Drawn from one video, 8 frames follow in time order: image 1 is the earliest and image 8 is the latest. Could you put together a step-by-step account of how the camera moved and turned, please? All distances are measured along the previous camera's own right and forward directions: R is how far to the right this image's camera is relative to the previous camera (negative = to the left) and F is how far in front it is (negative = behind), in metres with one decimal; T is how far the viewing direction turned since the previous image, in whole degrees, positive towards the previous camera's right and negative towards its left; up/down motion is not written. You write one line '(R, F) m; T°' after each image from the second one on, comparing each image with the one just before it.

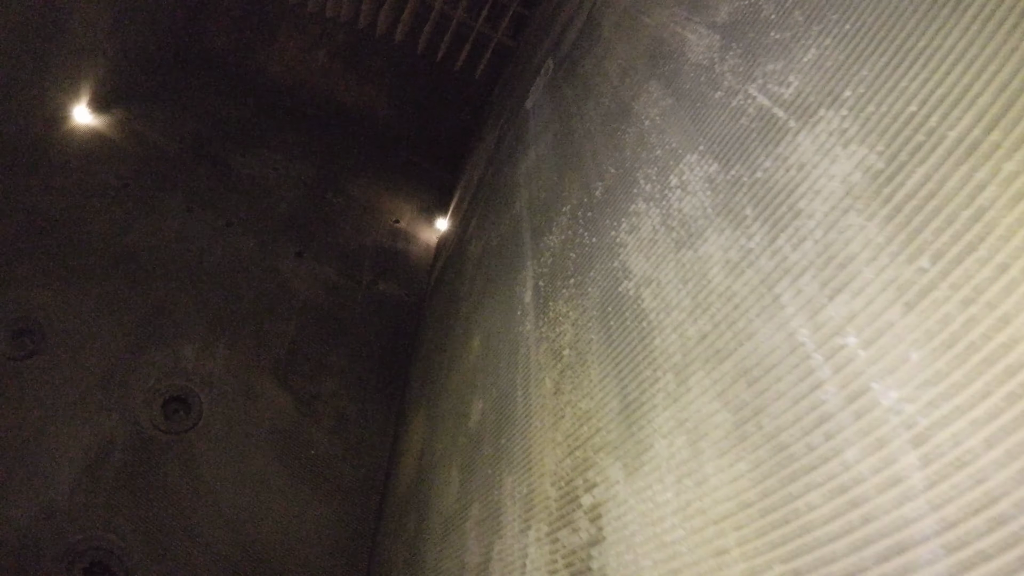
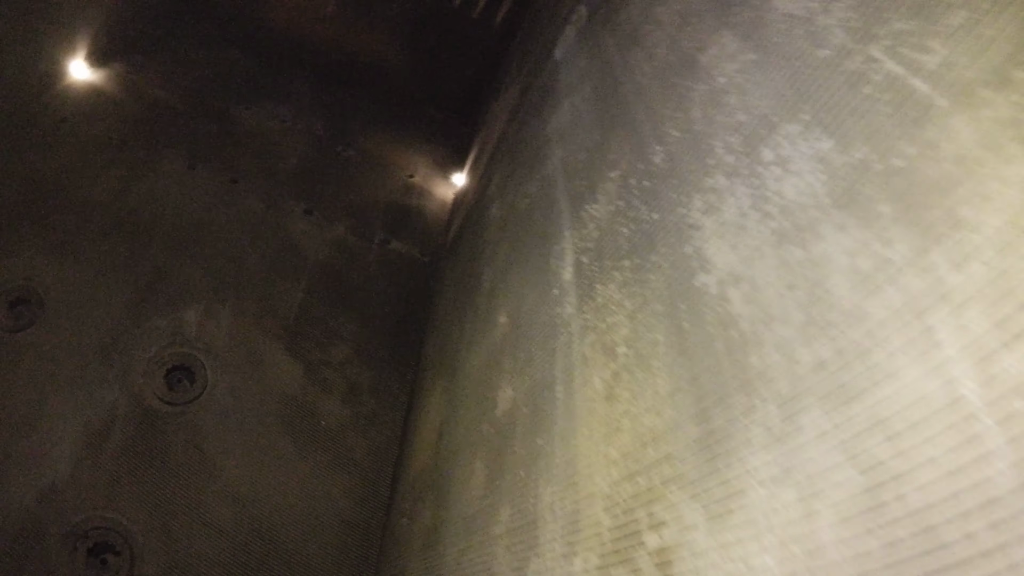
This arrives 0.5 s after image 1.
(-0.2, +0.4) m; +1°
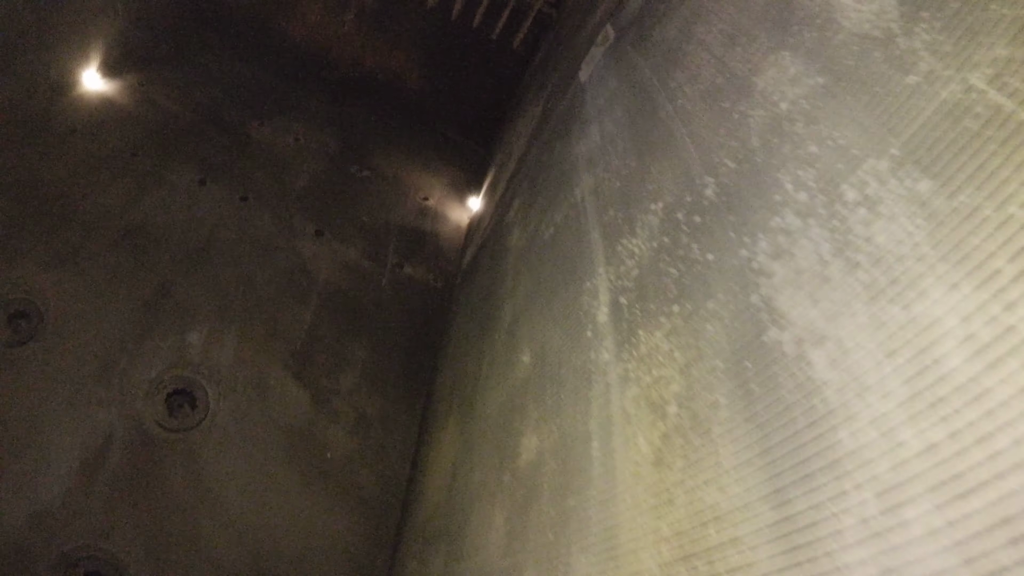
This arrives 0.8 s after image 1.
(-0.1, +0.3) m; 0°
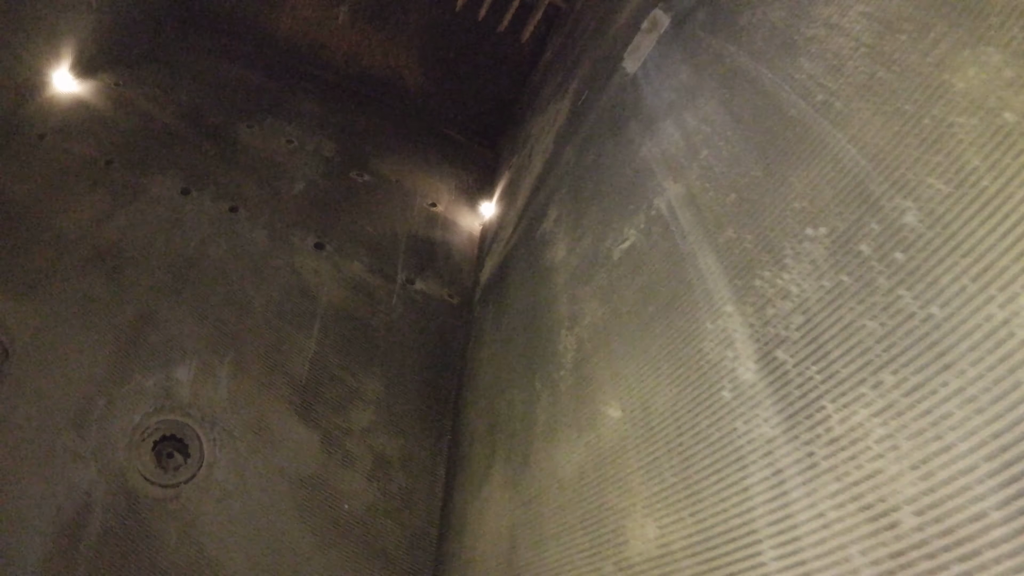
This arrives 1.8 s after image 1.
(-0.6, +0.7) m; +4°
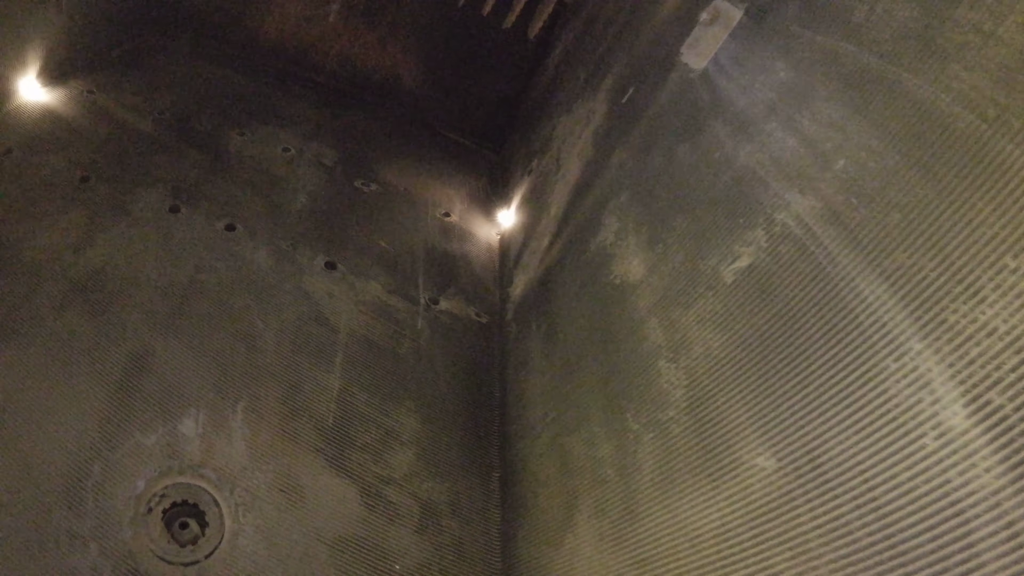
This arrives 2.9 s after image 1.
(-0.8, +0.5) m; +6°
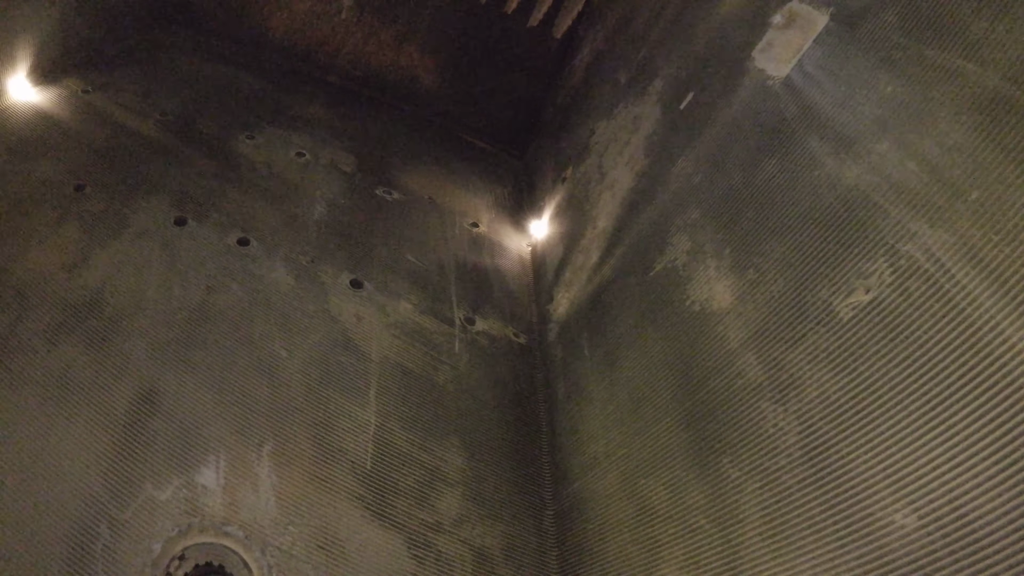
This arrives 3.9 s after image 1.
(-0.5, +0.4) m; +3°
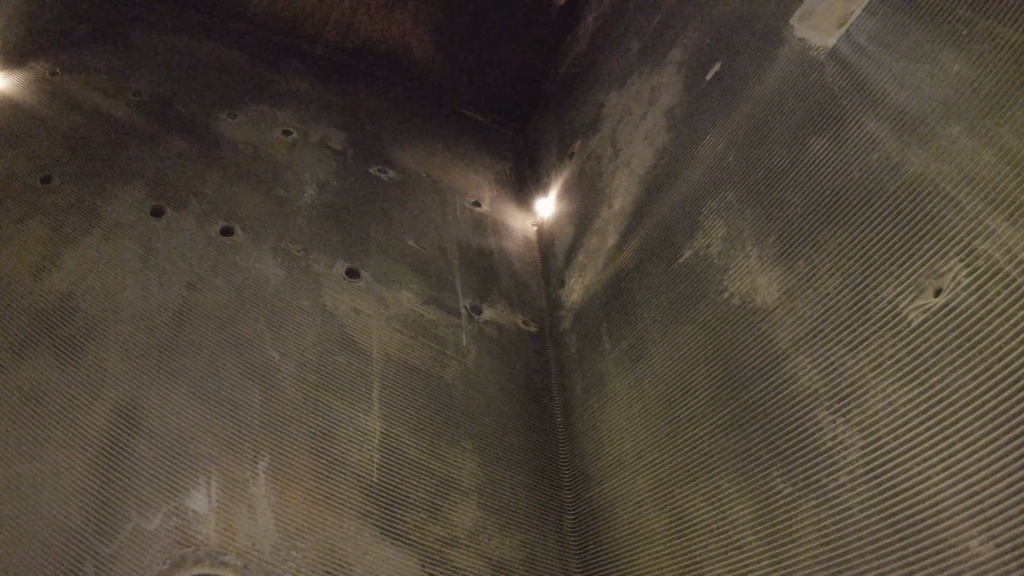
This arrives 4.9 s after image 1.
(-0.2, +0.3) m; +2°
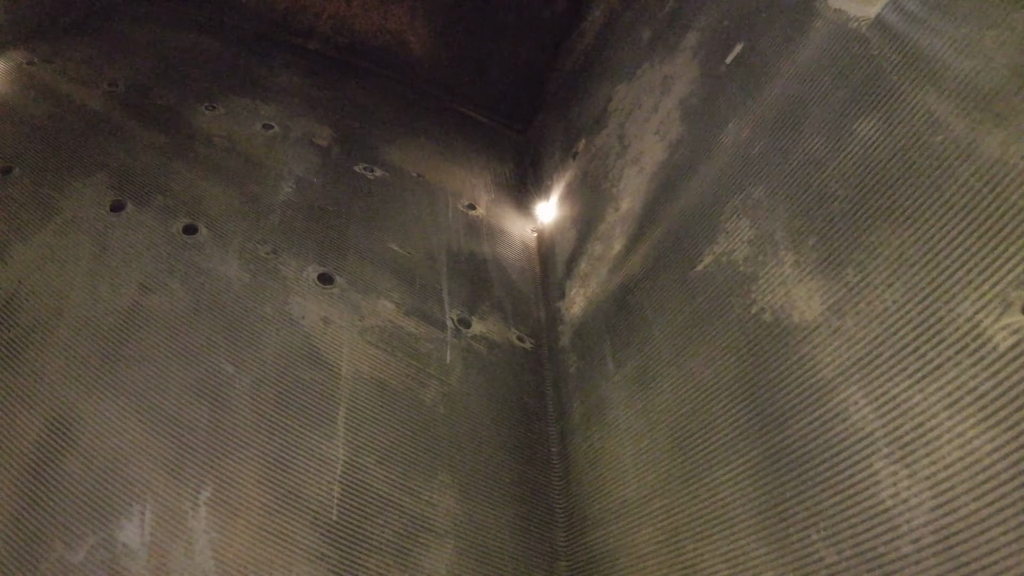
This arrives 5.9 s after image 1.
(+0.2, +0.5) m; -2°
